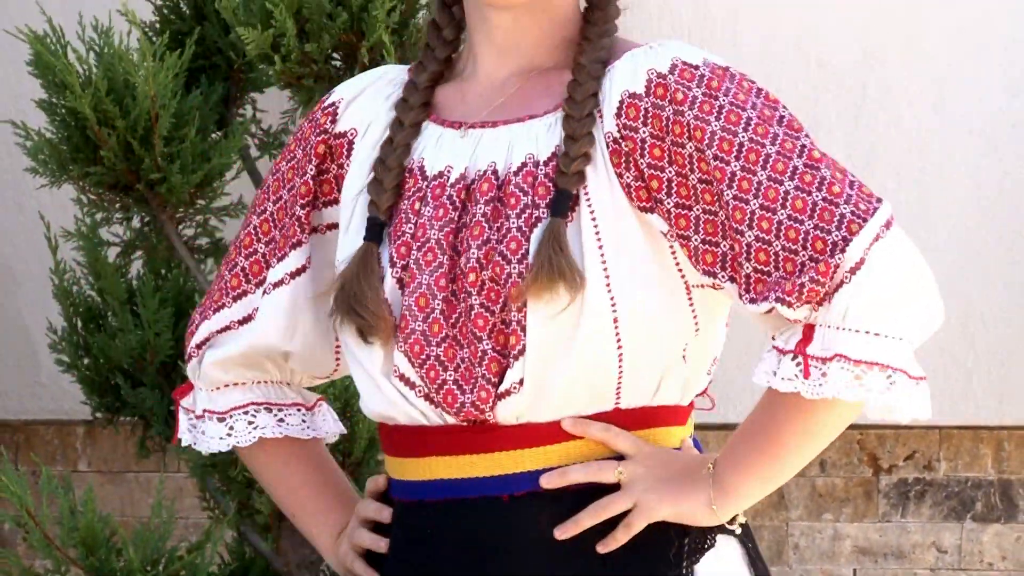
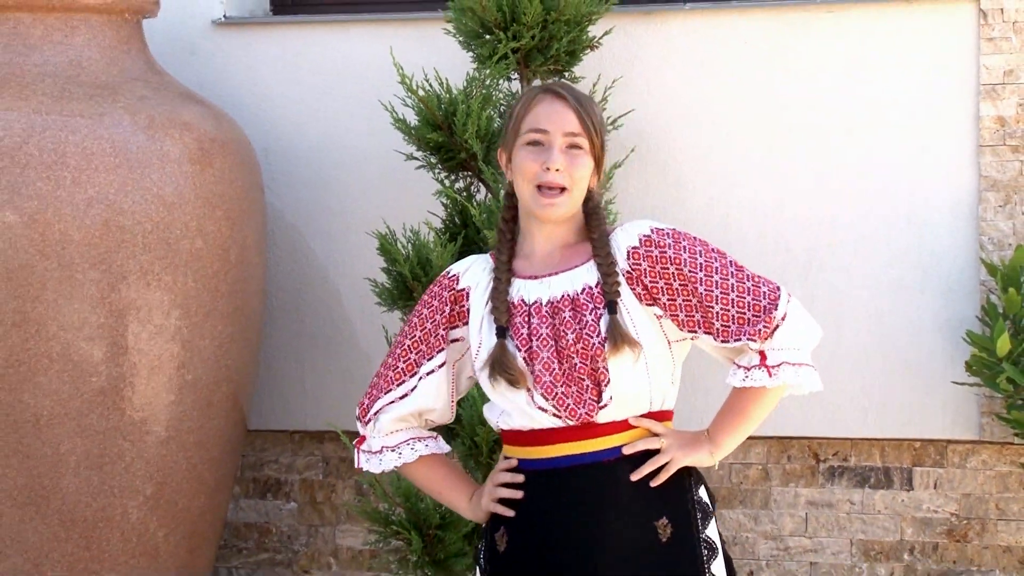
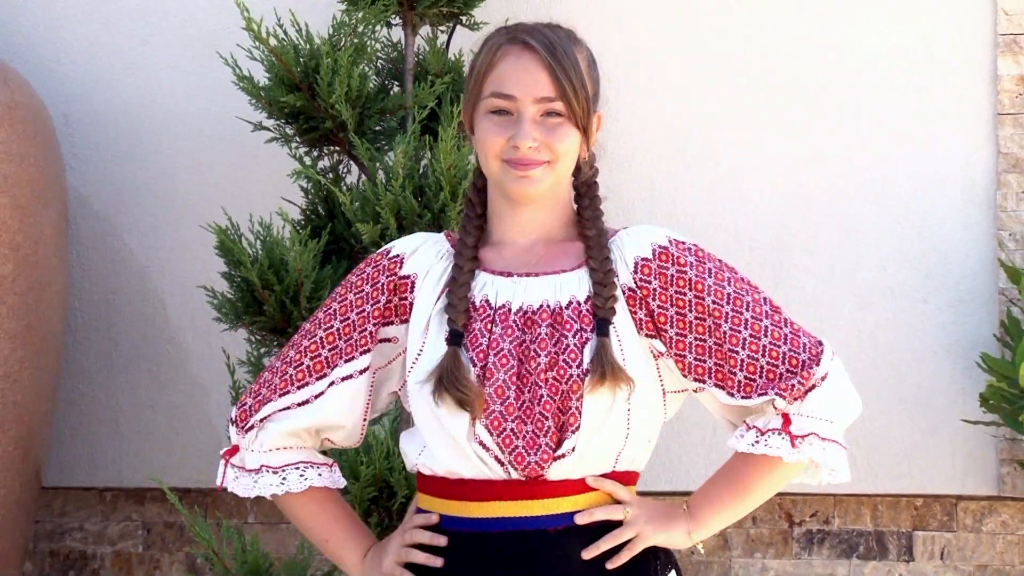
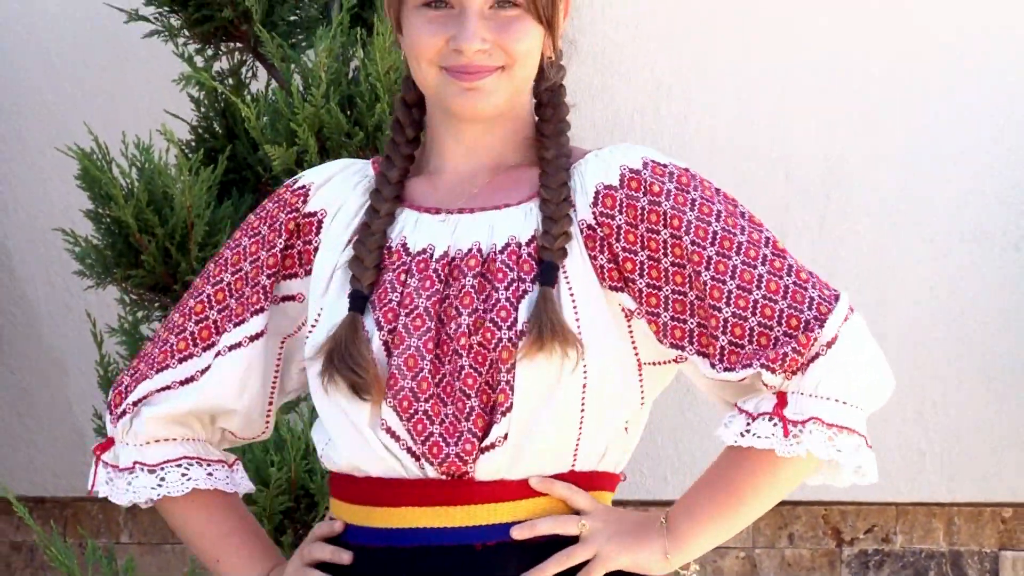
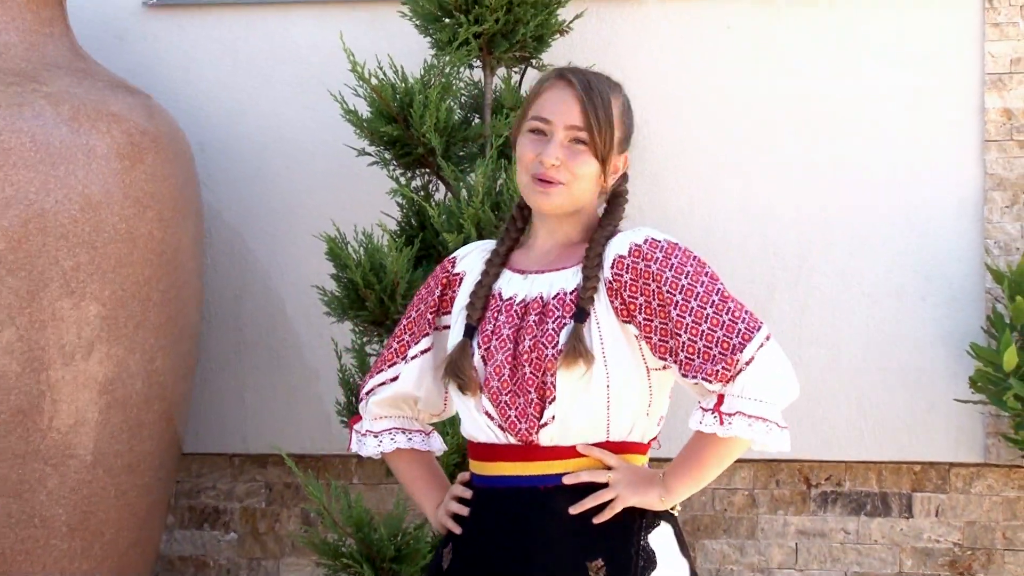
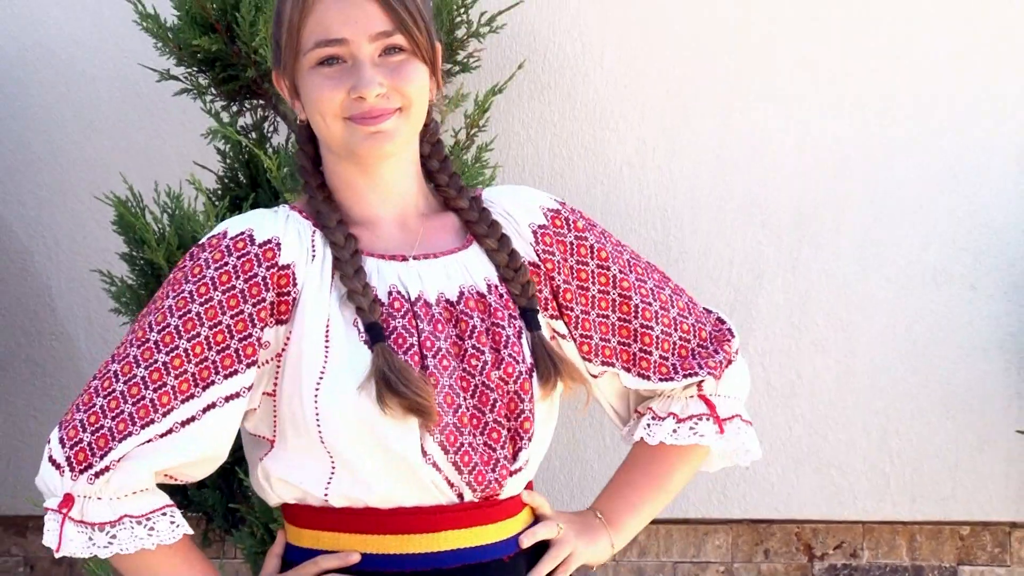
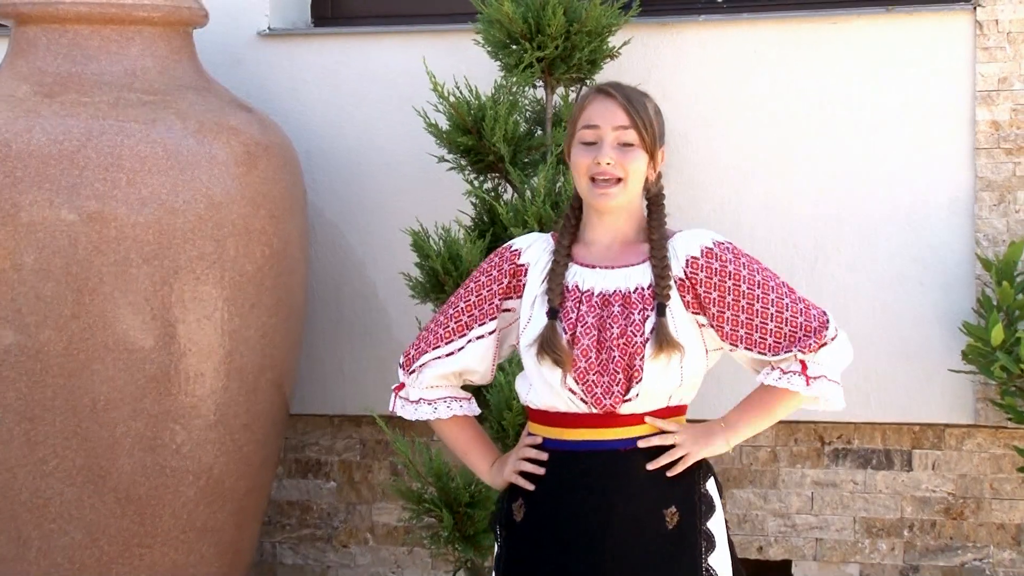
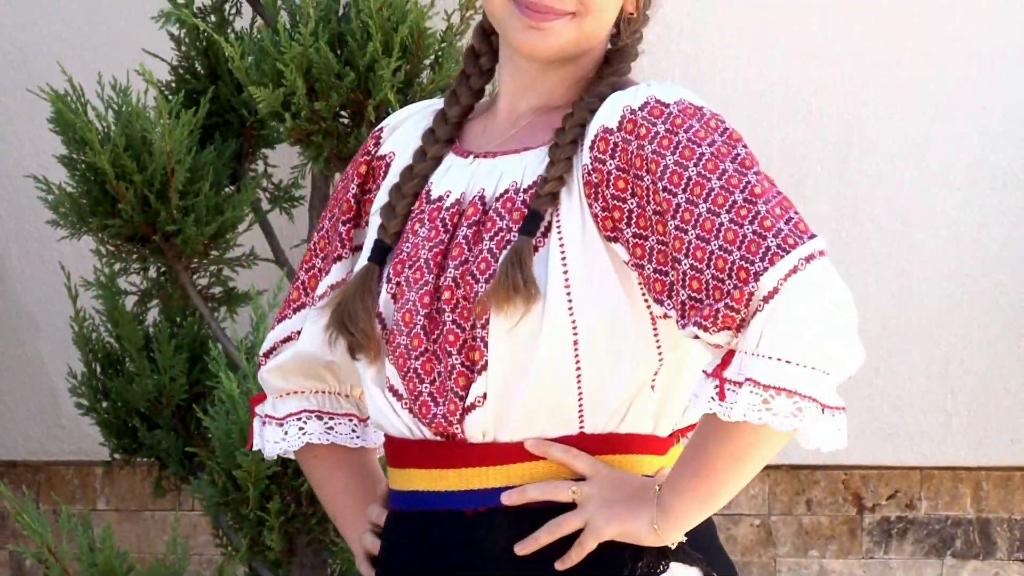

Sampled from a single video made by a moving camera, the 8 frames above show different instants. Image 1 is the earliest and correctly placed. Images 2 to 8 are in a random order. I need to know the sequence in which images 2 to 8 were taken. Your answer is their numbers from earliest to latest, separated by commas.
8, 4, 6, 3, 5, 2, 7
